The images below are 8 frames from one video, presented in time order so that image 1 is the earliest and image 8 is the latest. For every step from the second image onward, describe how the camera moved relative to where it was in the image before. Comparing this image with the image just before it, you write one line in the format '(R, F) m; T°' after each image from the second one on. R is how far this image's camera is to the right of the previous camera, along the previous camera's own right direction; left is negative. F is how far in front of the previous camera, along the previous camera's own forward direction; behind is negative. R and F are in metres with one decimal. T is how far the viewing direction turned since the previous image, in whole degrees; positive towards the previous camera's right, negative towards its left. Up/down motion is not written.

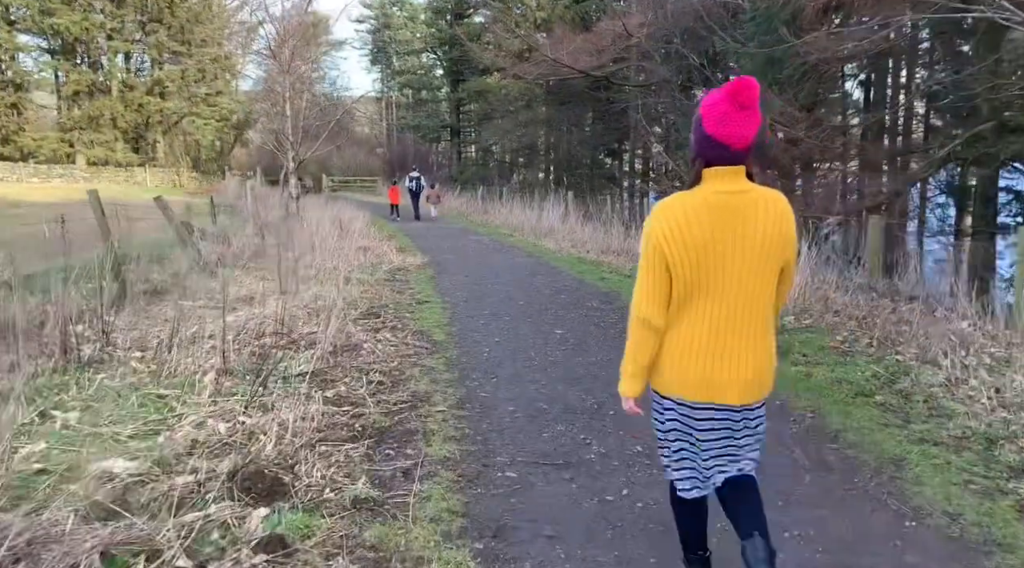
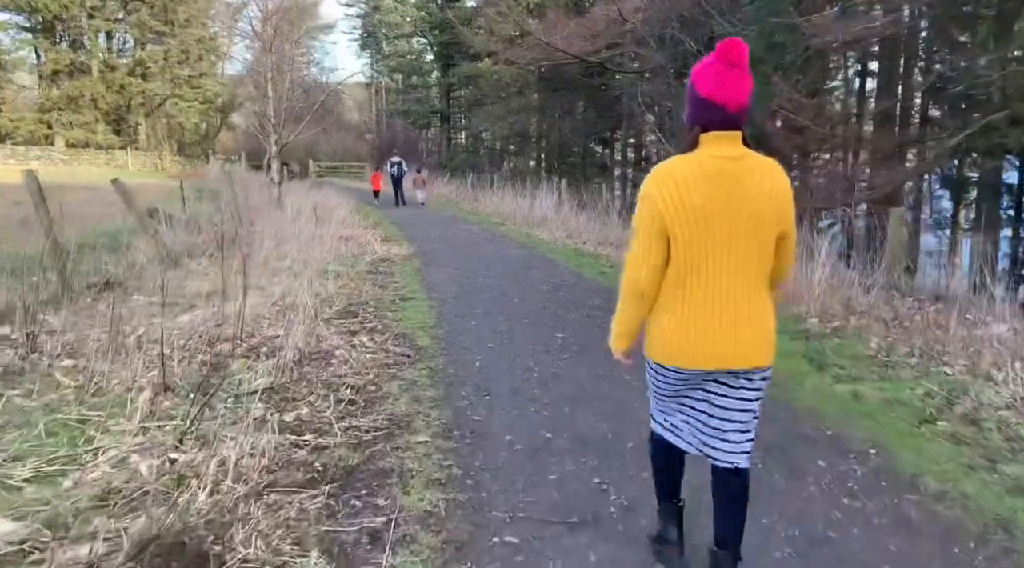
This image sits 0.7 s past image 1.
(0.0, +0.8) m; +1°
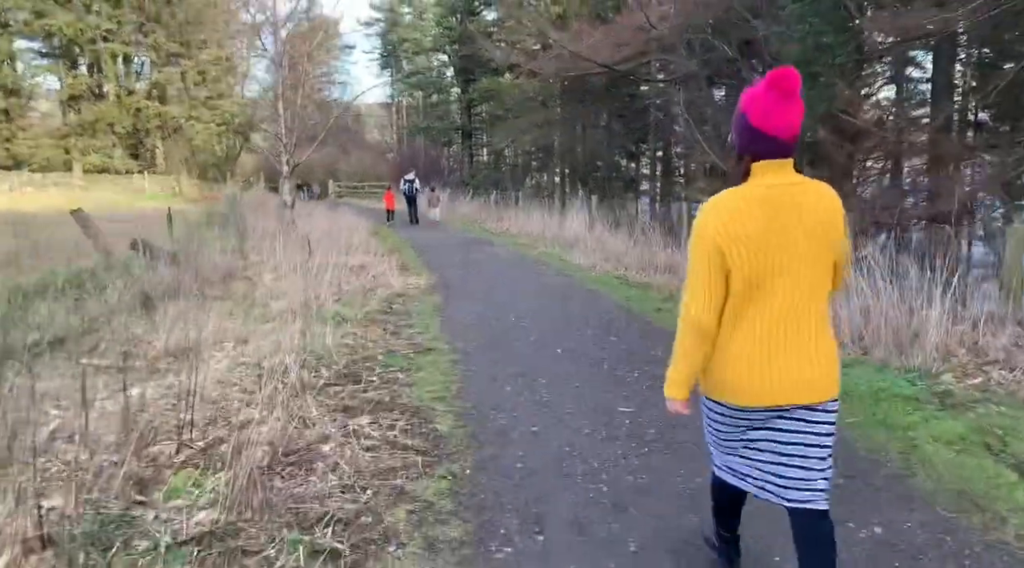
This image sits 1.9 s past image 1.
(-0.1, +1.5) m; -2°
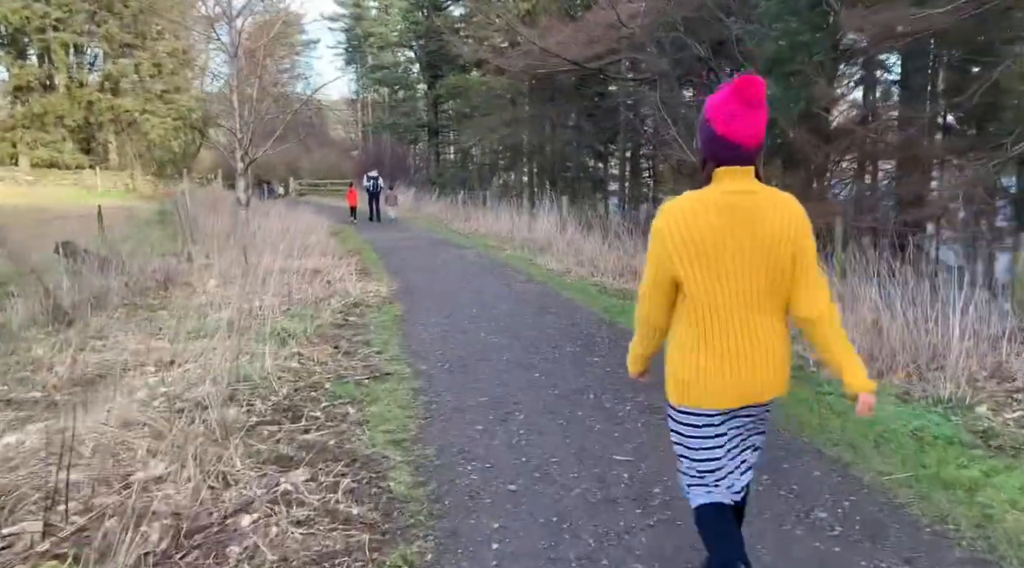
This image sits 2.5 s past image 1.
(0.0, +0.8) m; +2°
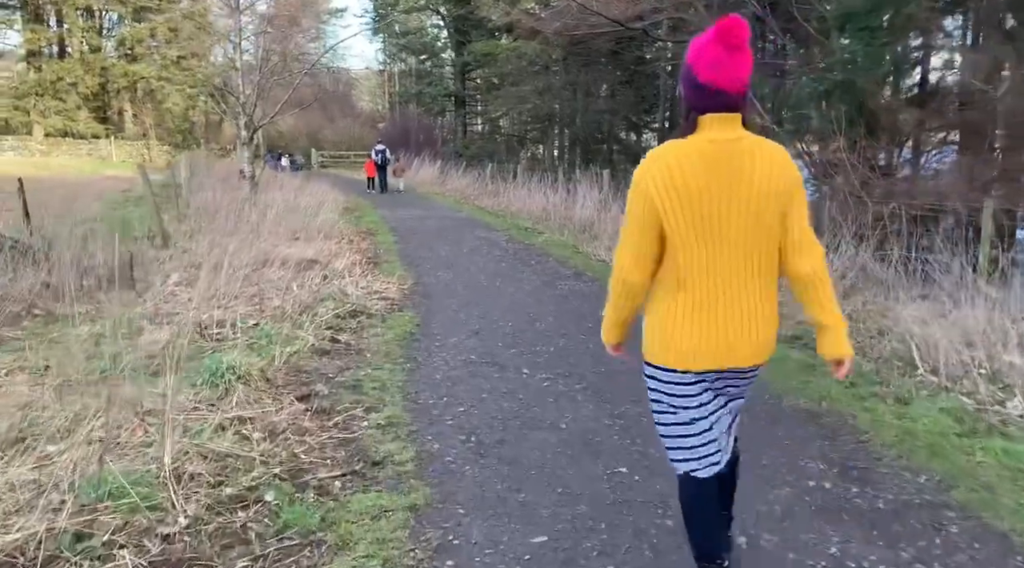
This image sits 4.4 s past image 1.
(-0.2, +2.2) m; -2°
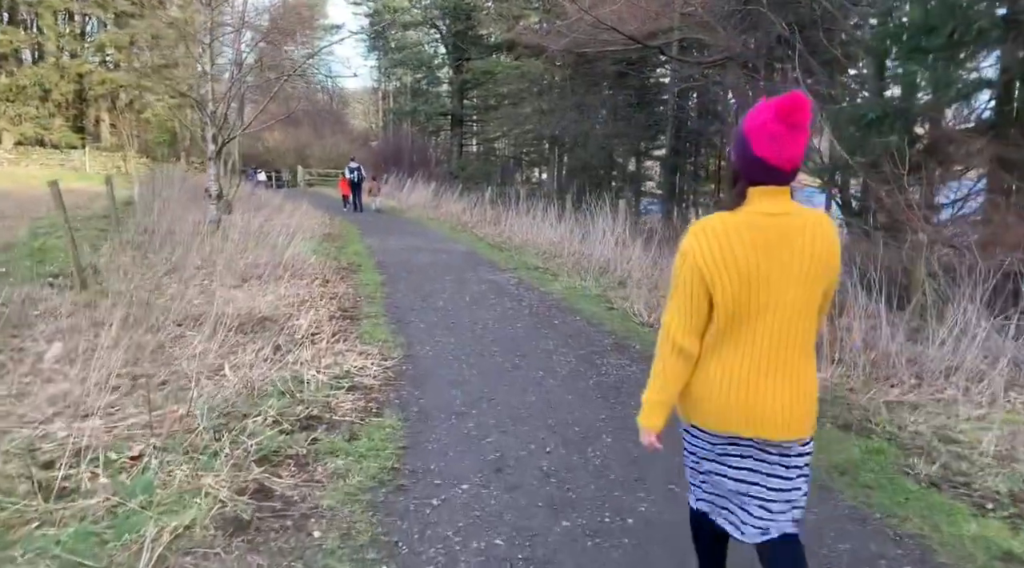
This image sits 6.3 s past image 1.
(-0.3, +2.1) m; +1°
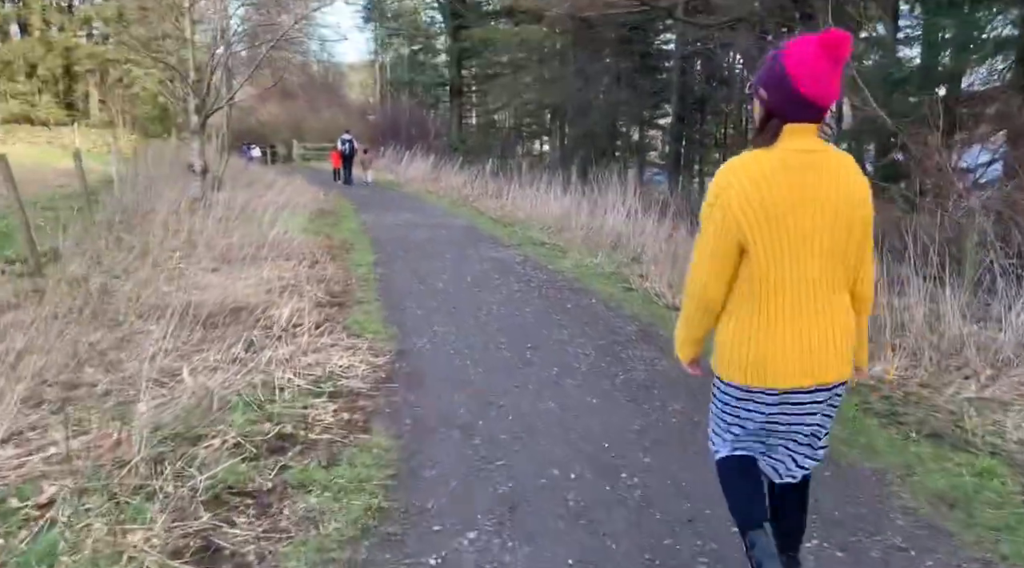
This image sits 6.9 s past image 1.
(-0.1, +0.8) m; 0°
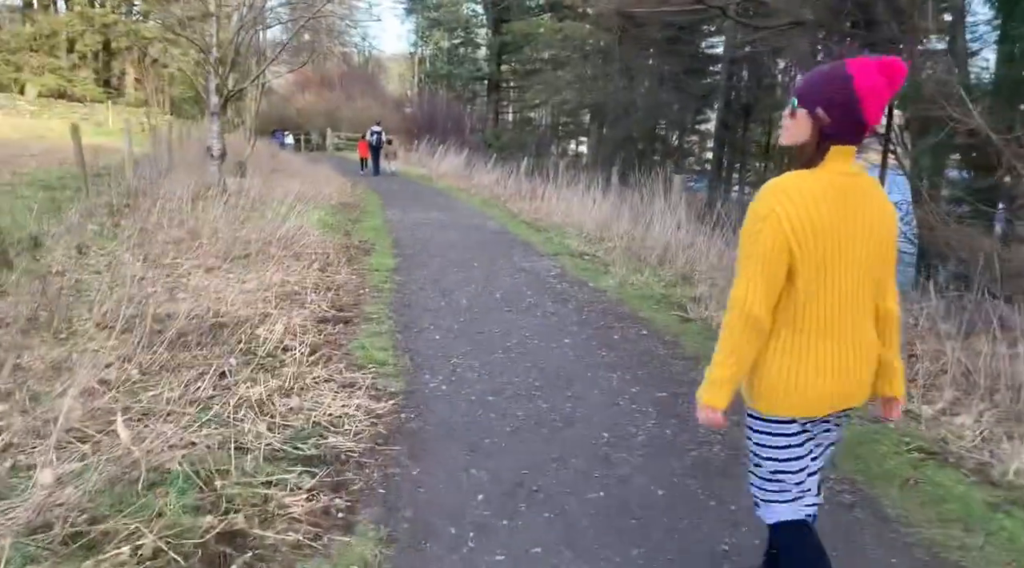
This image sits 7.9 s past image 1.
(-0.1, +1.0) m; -2°
